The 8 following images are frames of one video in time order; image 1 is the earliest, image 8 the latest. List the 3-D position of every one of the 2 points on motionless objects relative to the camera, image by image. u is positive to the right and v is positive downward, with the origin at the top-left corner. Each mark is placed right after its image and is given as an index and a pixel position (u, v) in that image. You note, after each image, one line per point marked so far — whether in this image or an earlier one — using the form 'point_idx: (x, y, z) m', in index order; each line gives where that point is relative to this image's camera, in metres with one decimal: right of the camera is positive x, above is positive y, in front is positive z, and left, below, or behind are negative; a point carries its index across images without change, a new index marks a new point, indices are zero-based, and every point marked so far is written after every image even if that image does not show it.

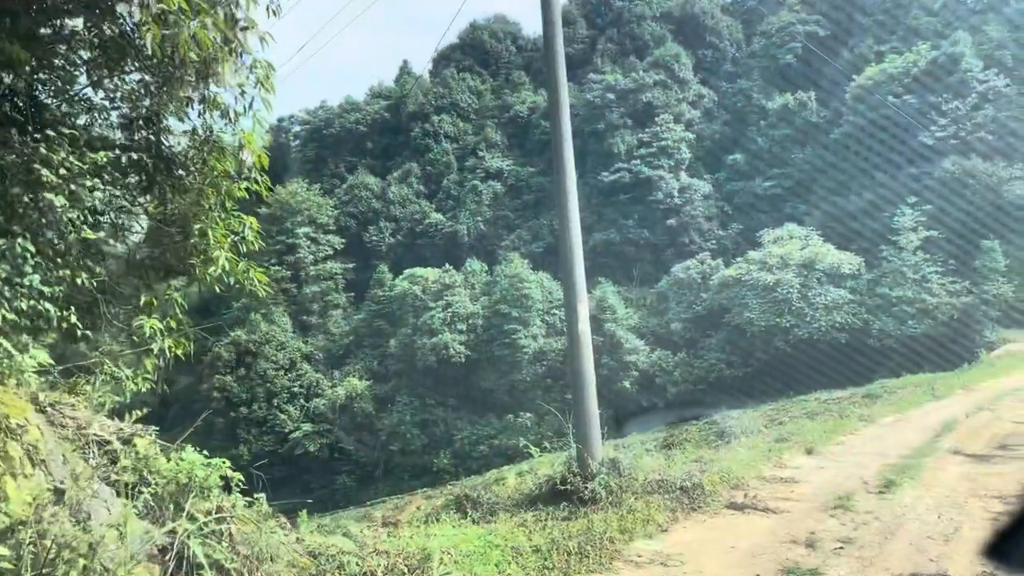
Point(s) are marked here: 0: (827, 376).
0: (+6.8, -1.9, +18.3) m
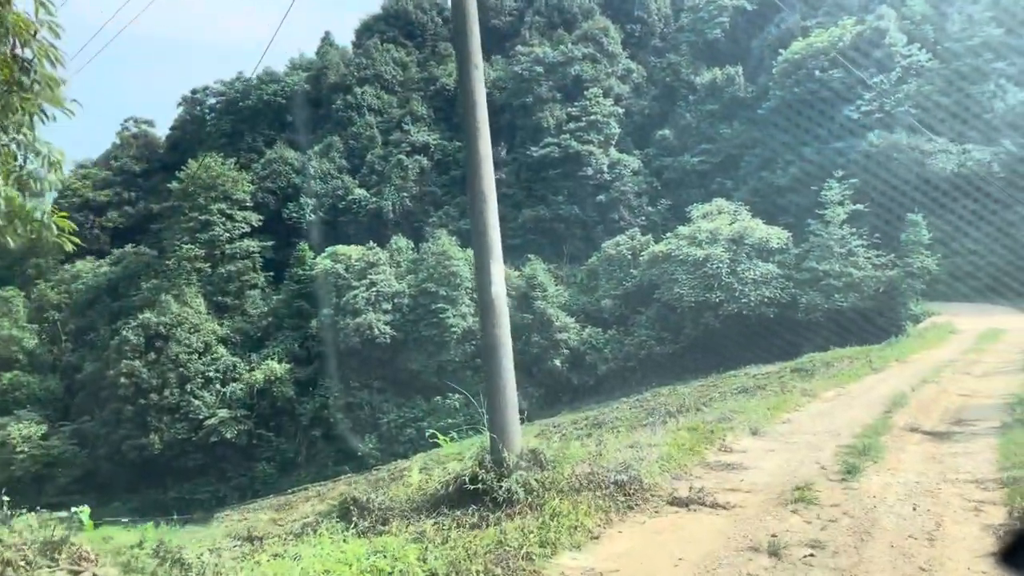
0: (+5.3, -1.3, +18.2) m
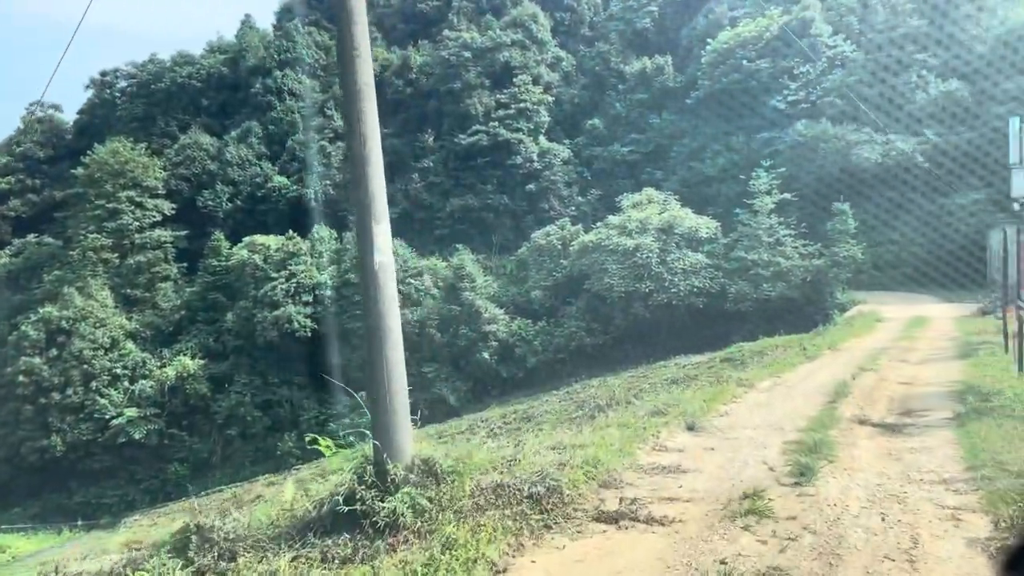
0: (+3.7, -1.1, +18.0) m
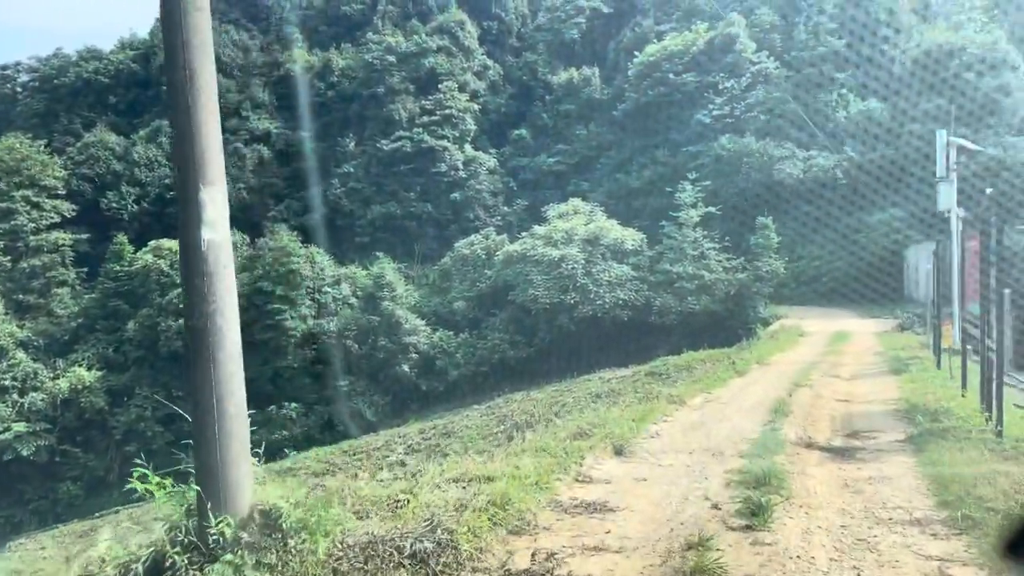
0: (+2.1, -1.4, +17.7) m
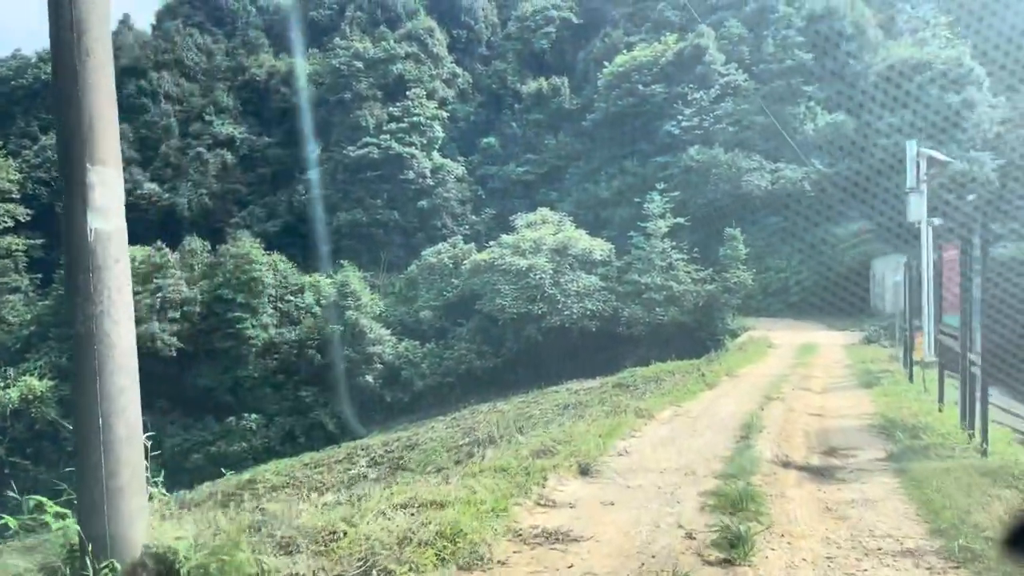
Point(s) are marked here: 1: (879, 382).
0: (+1.5, -1.6, +17.5) m
1: (+3.8, -1.0, +9.0) m
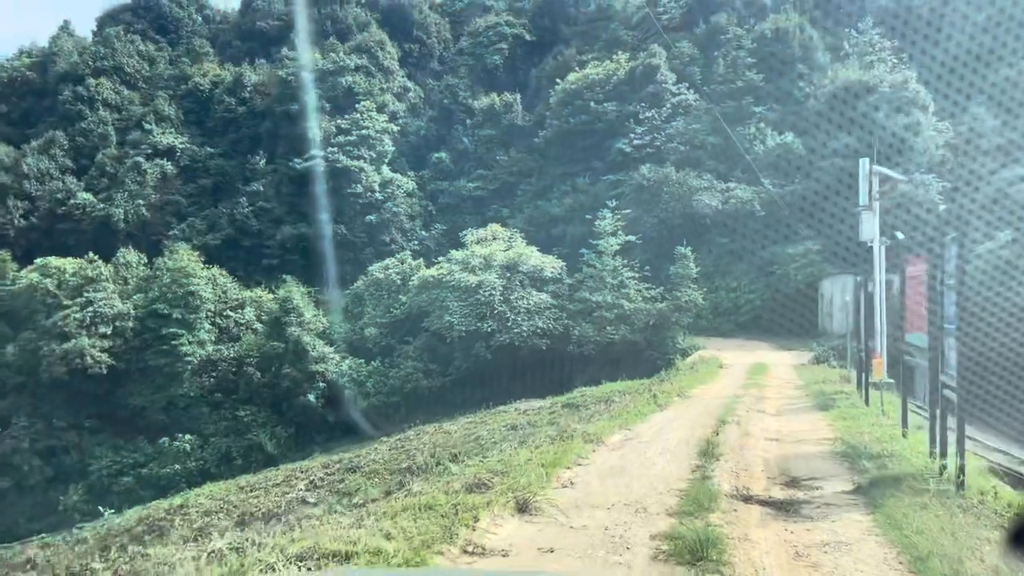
0: (+0.4, -1.9, +17.1) m
1: (+3.2, -1.2, +8.8) m
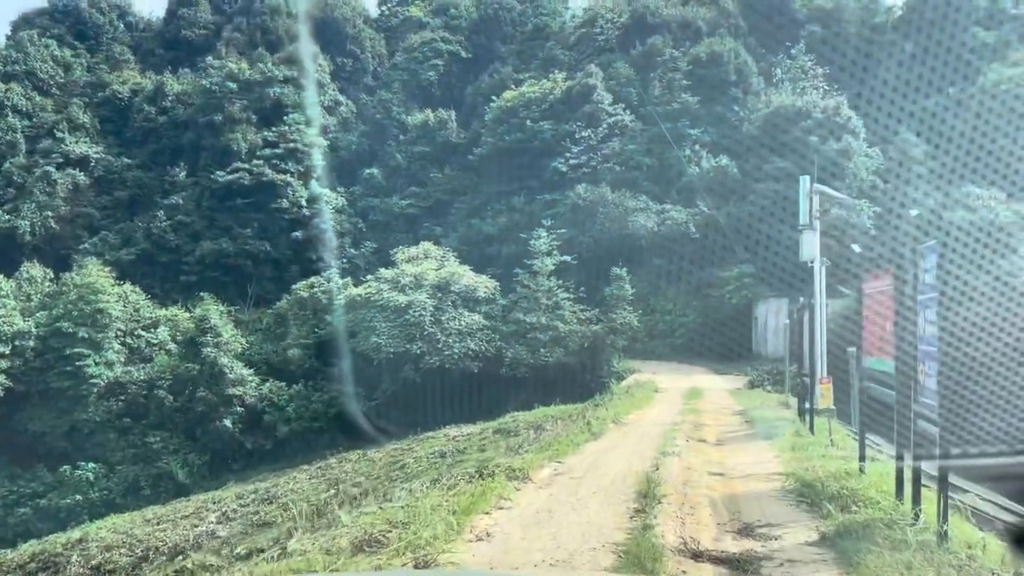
0: (-0.9, -2.3, +16.5) m
1: (+2.5, -1.4, +8.4) m
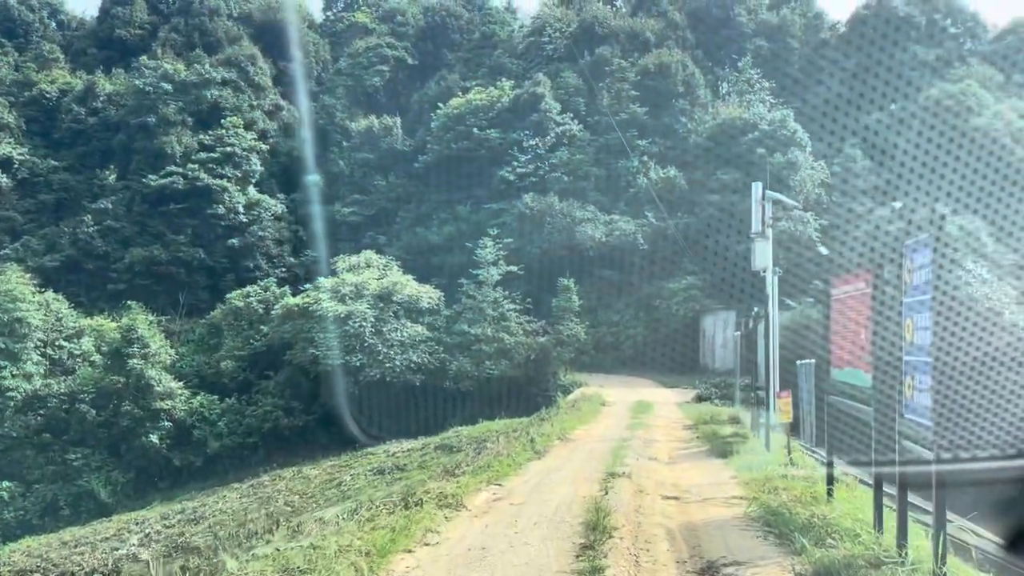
0: (-2.0, -2.5, +15.9) m
1: (+2.0, -1.5, +8.1) m
